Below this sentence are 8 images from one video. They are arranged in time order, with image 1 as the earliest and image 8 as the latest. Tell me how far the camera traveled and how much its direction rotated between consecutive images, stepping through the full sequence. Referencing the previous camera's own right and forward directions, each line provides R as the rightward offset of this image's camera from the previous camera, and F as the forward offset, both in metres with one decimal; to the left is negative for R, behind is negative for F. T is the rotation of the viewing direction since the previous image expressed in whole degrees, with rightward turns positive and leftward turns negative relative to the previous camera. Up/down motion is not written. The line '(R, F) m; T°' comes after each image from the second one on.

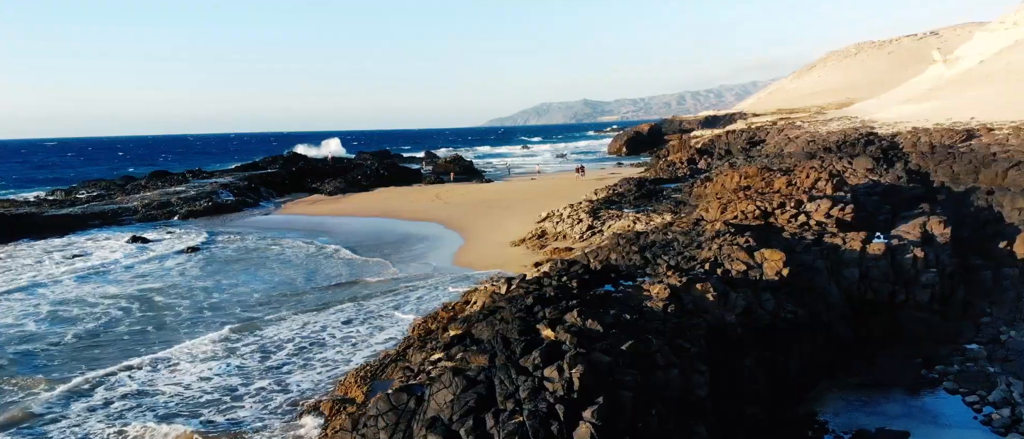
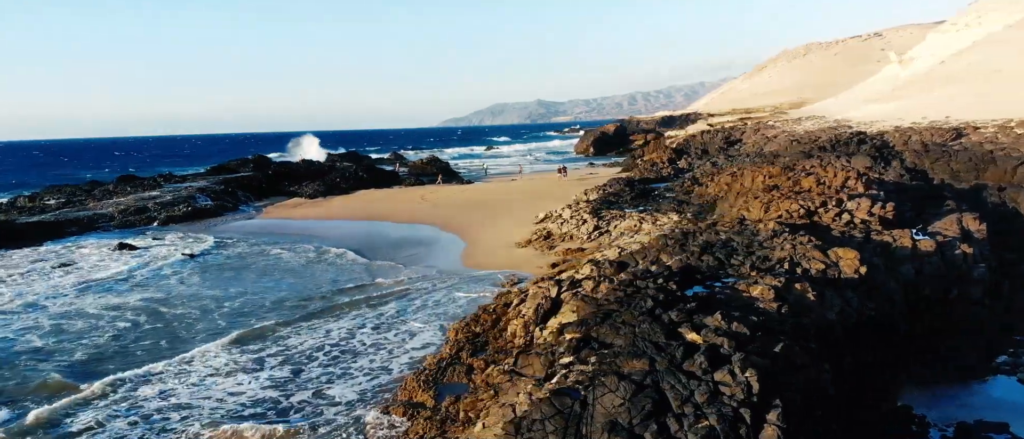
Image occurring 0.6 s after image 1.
(-1.2, +0.1) m; +3°
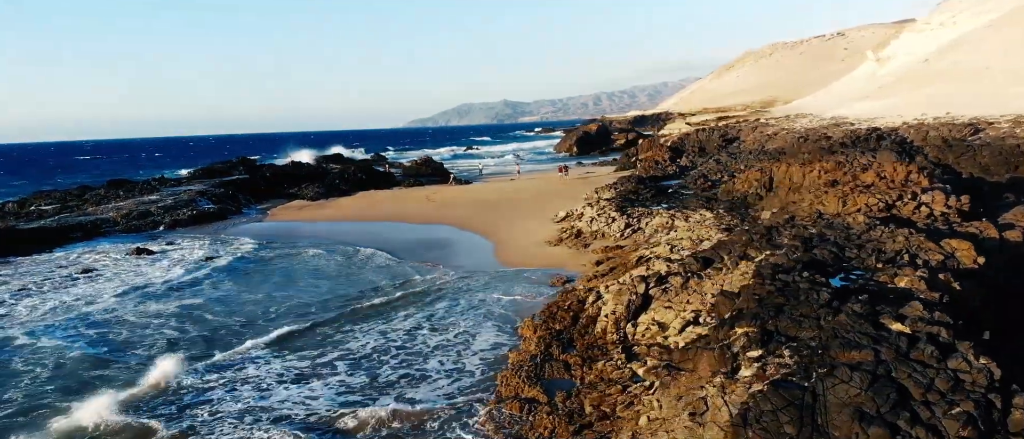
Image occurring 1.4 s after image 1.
(-1.5, 0.0) m; +3°
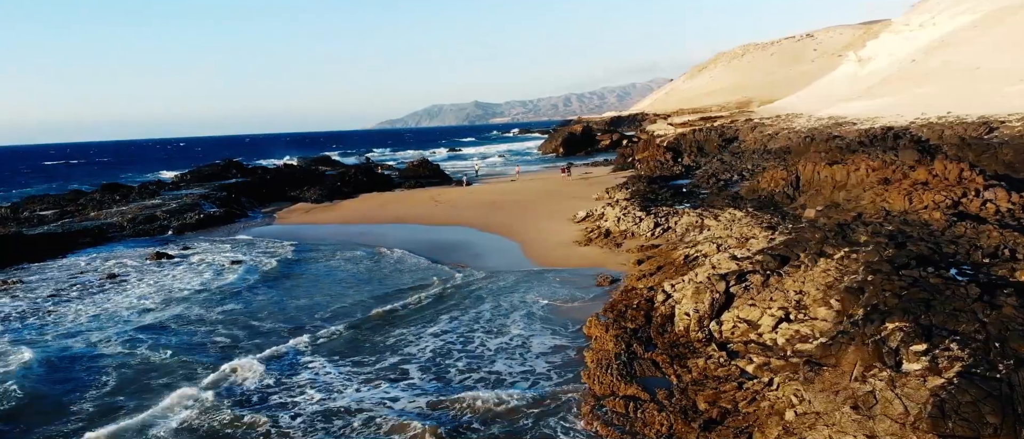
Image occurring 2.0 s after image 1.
(-1.4, 0.0) m; +2°
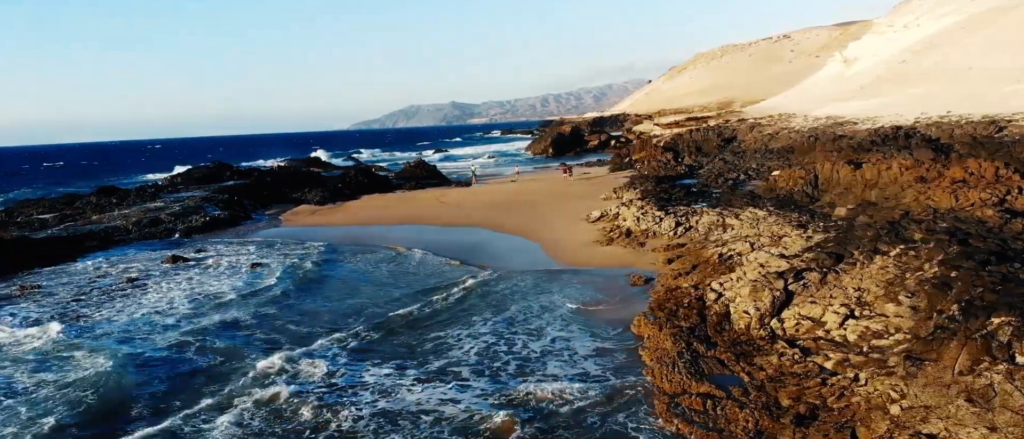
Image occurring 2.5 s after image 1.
(-1.0, 0.0) m; +2°
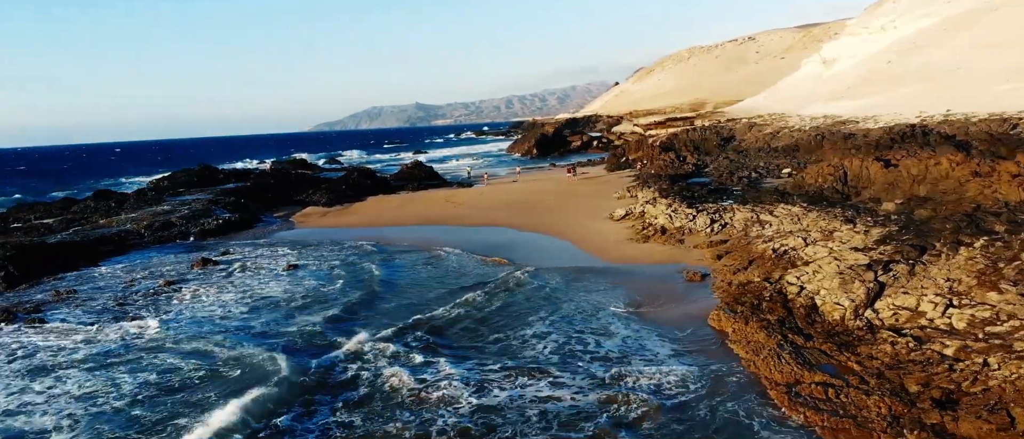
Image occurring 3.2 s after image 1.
(-1.7, -0.1) m; +3°
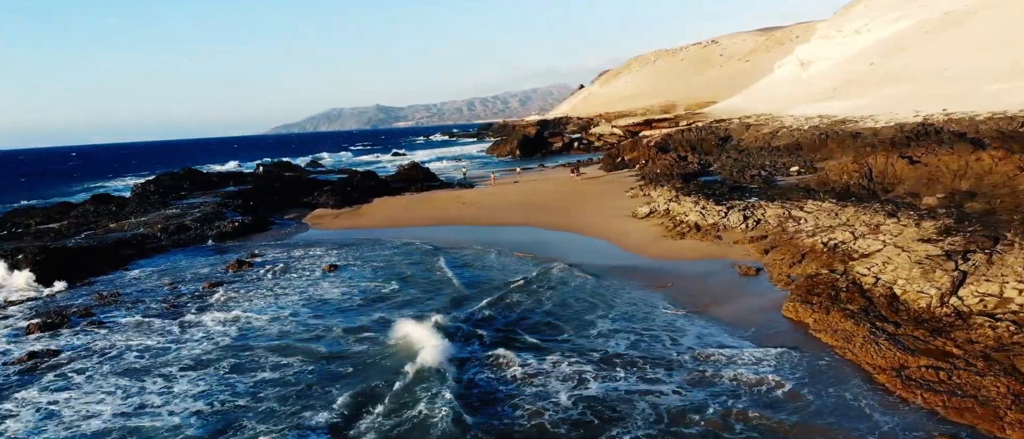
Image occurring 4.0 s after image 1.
(-1.8, -0.2) m; +3°
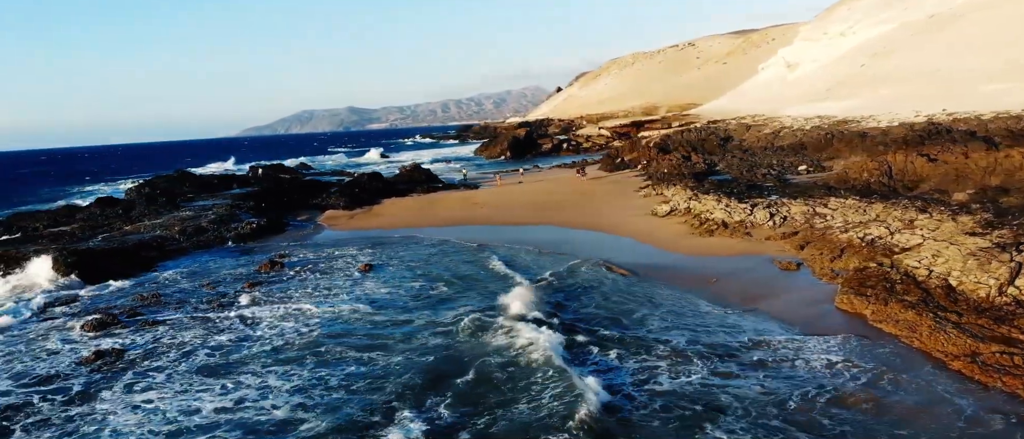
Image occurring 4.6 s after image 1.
(-1.4, -0.2) m; +2°
